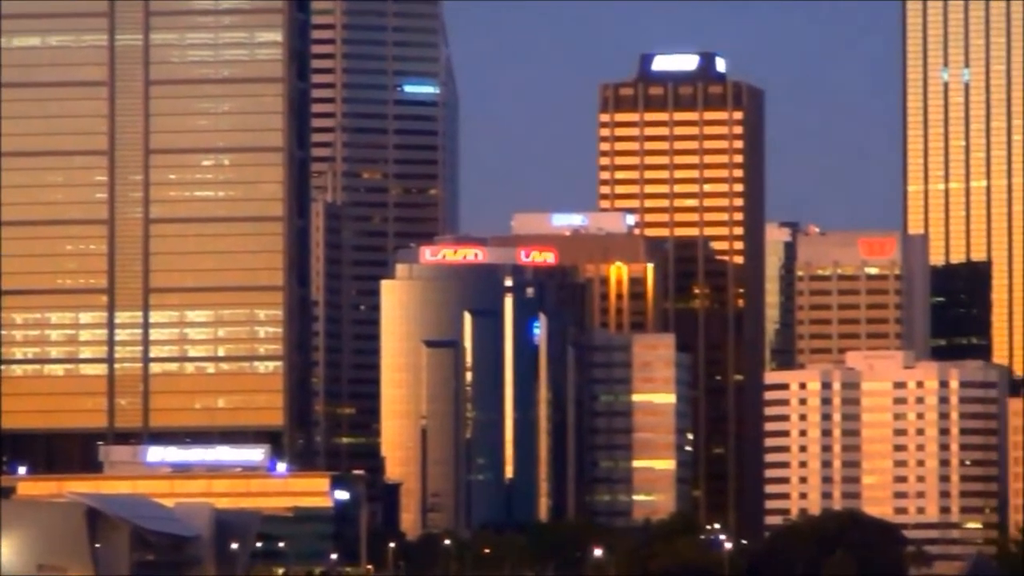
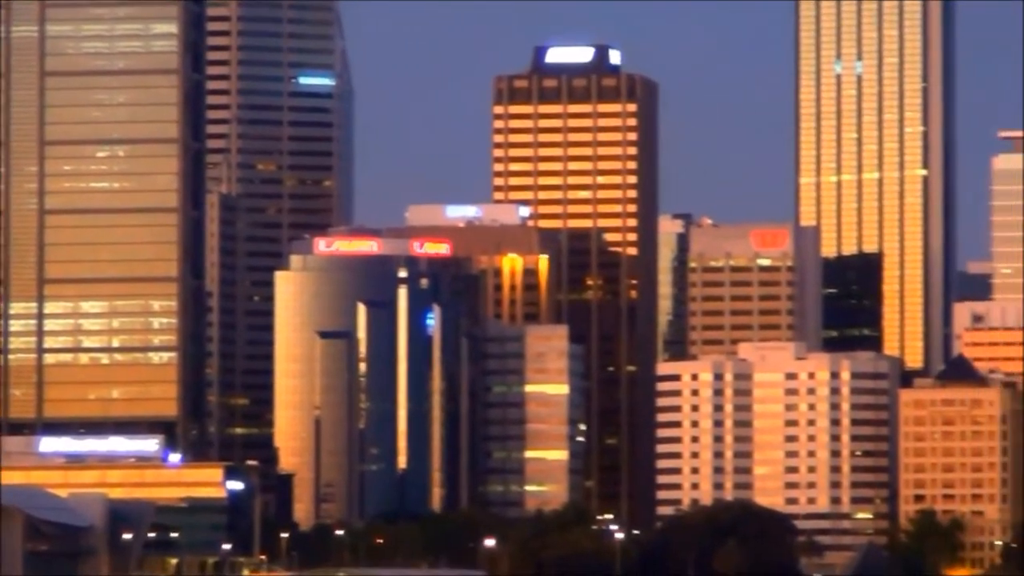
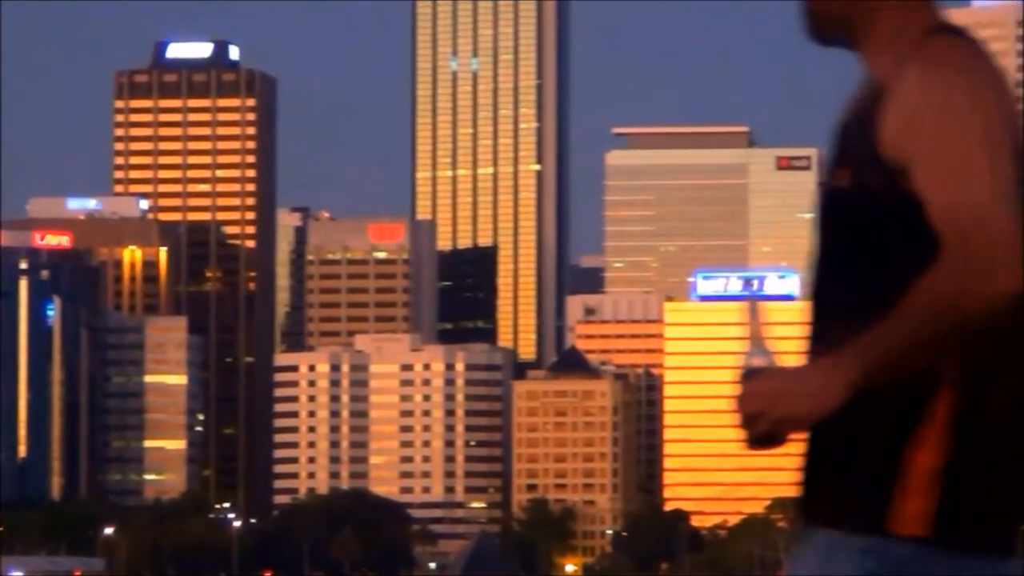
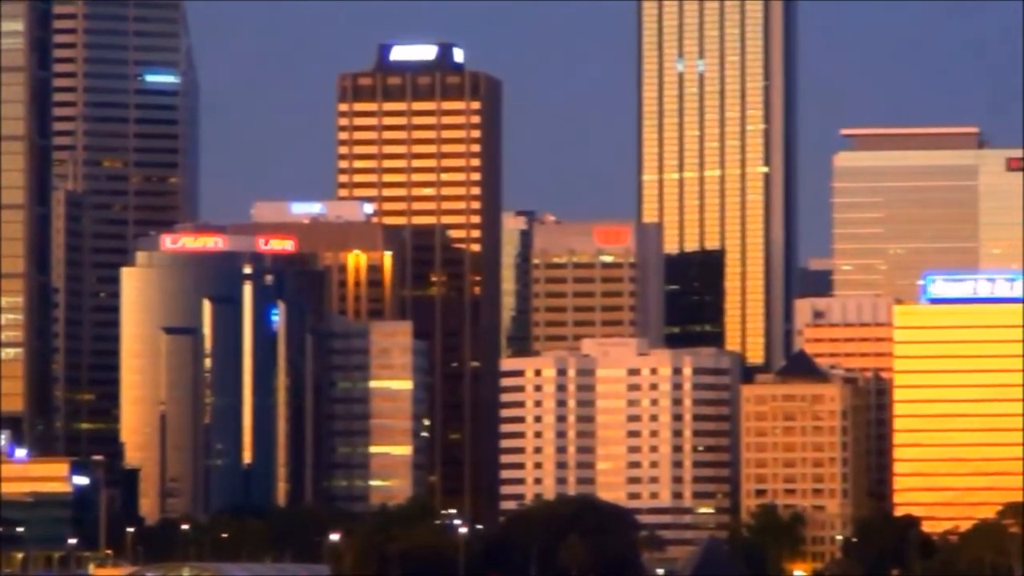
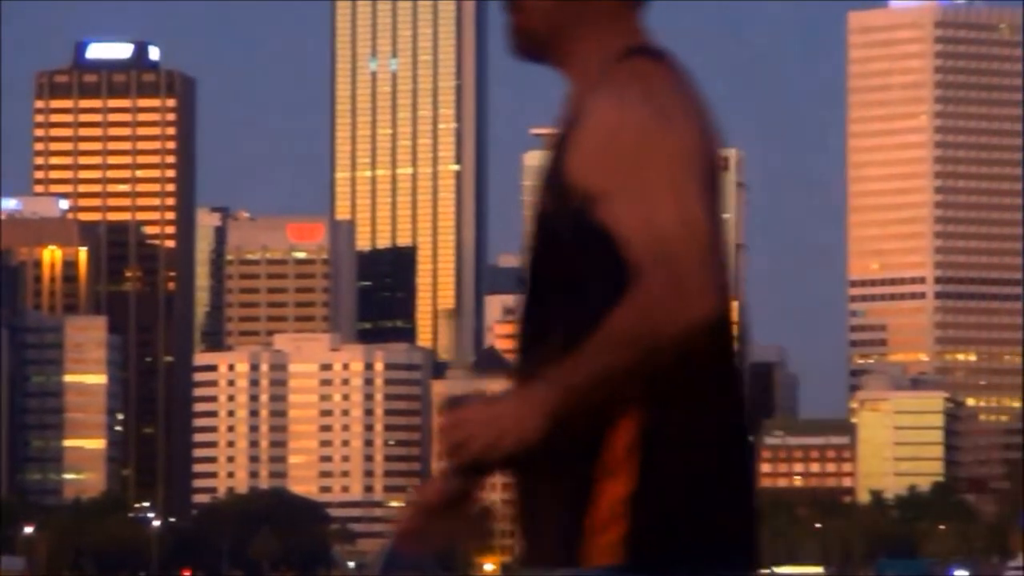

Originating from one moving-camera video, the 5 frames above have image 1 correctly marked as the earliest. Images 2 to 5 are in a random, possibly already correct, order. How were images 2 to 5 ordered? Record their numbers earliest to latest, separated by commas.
2, 4, 3, 5
